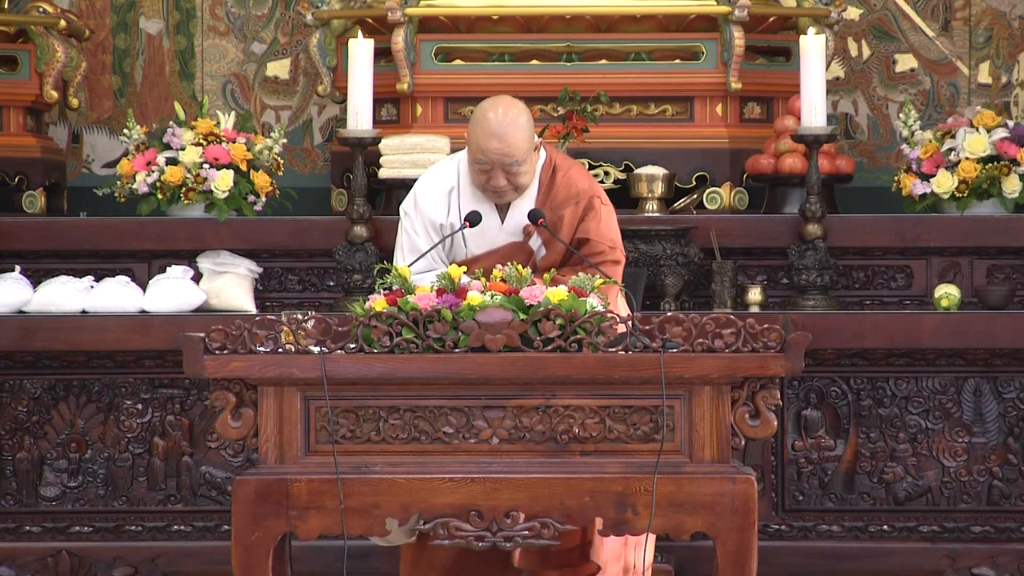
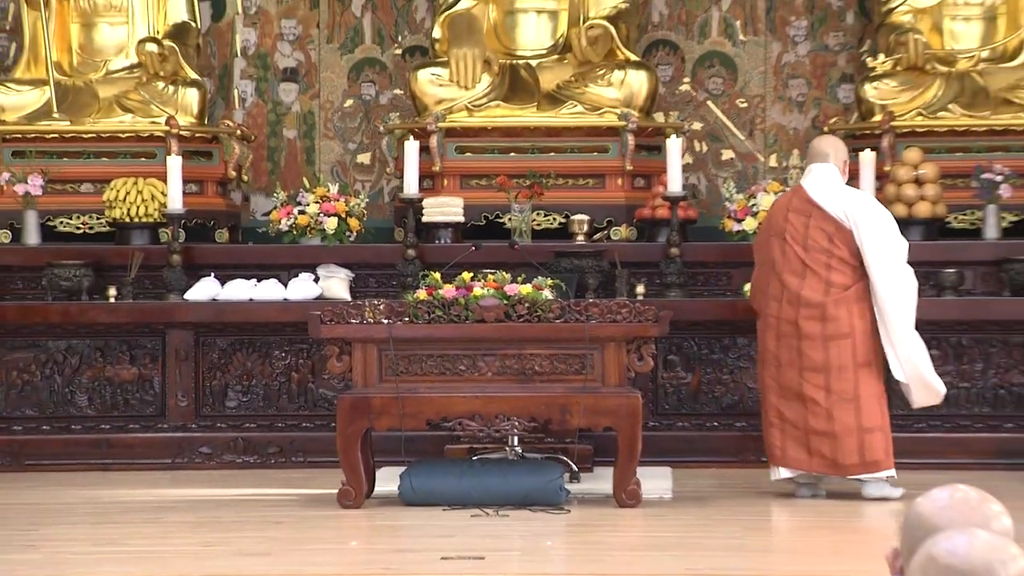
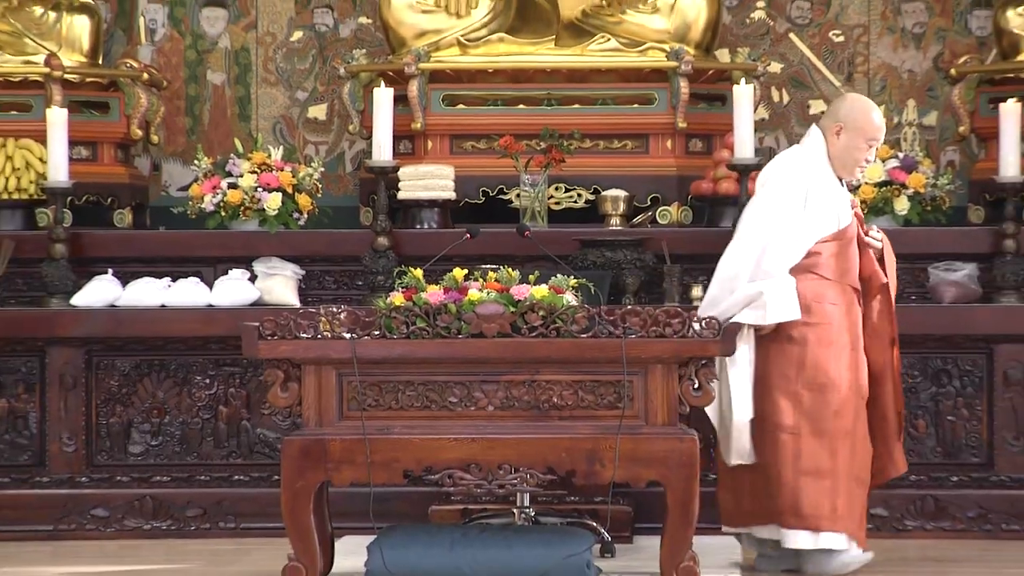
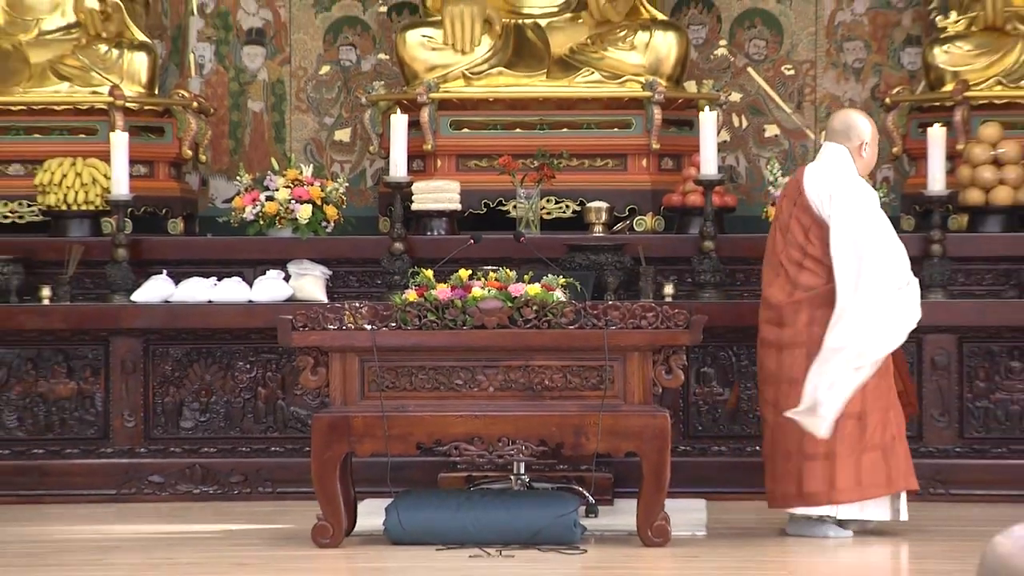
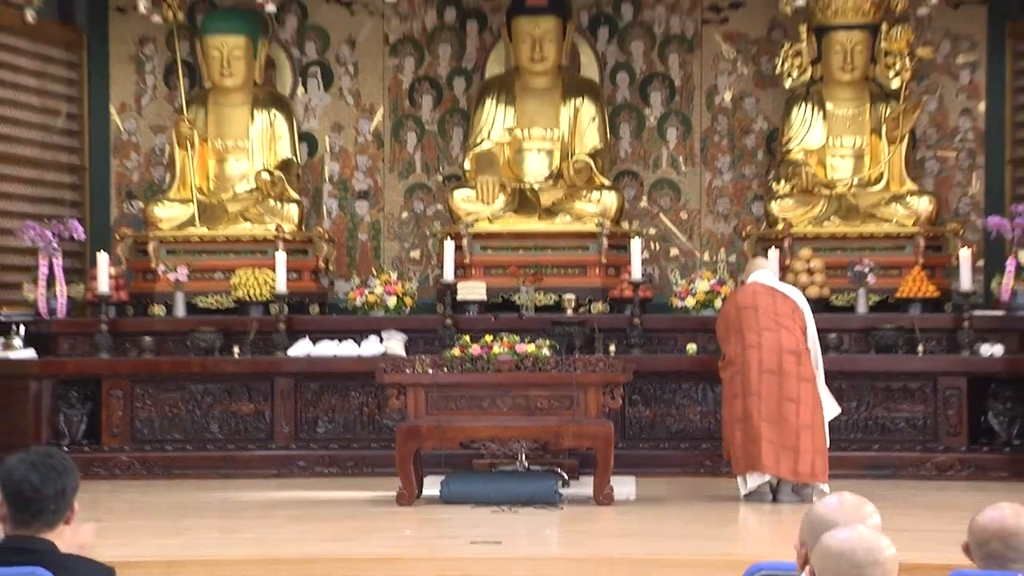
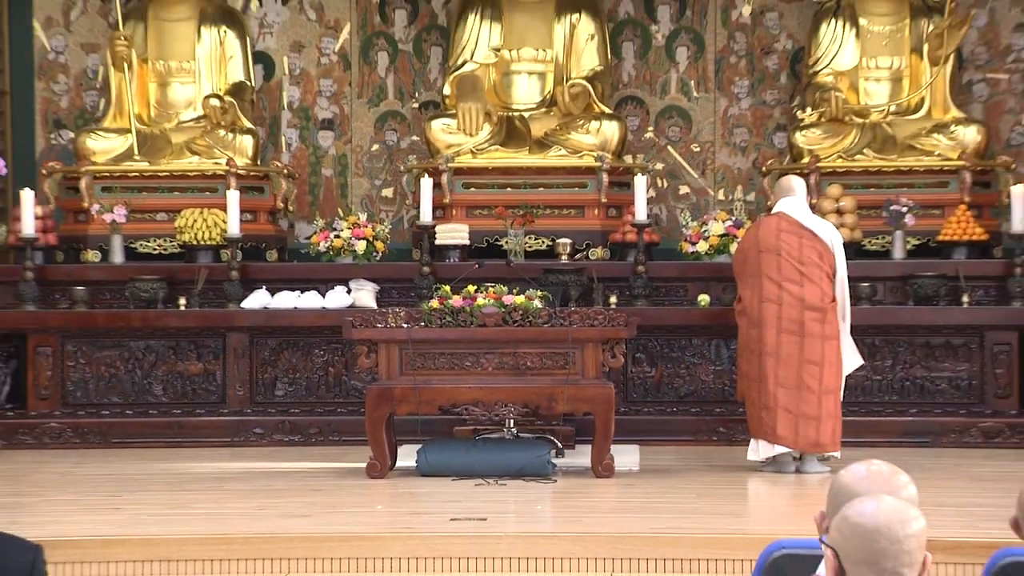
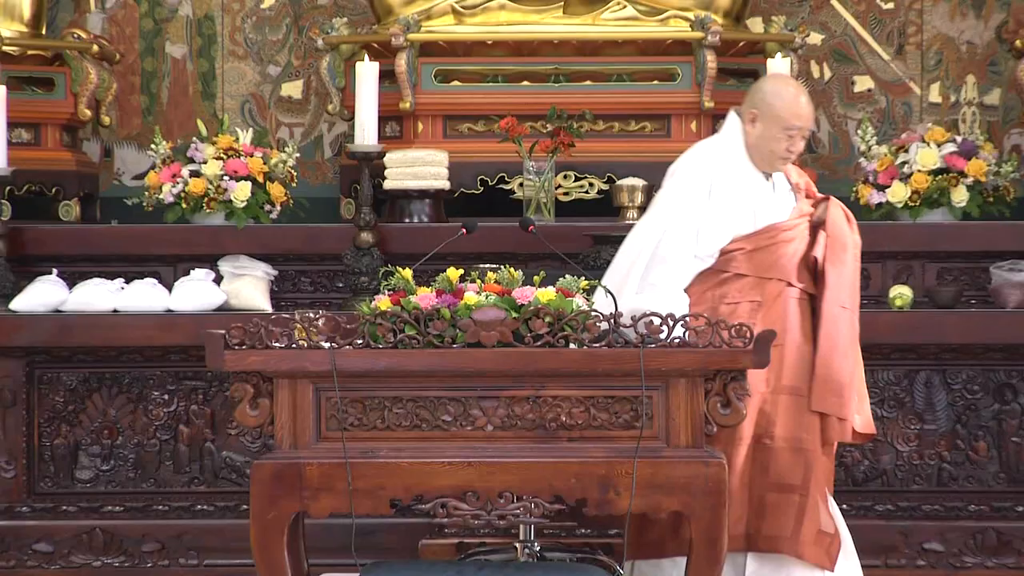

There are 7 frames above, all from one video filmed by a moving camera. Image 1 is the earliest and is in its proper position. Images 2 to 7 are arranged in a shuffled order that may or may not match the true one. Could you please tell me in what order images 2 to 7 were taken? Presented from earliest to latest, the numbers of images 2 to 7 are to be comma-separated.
7, 3, 4, 2, 6, 5
